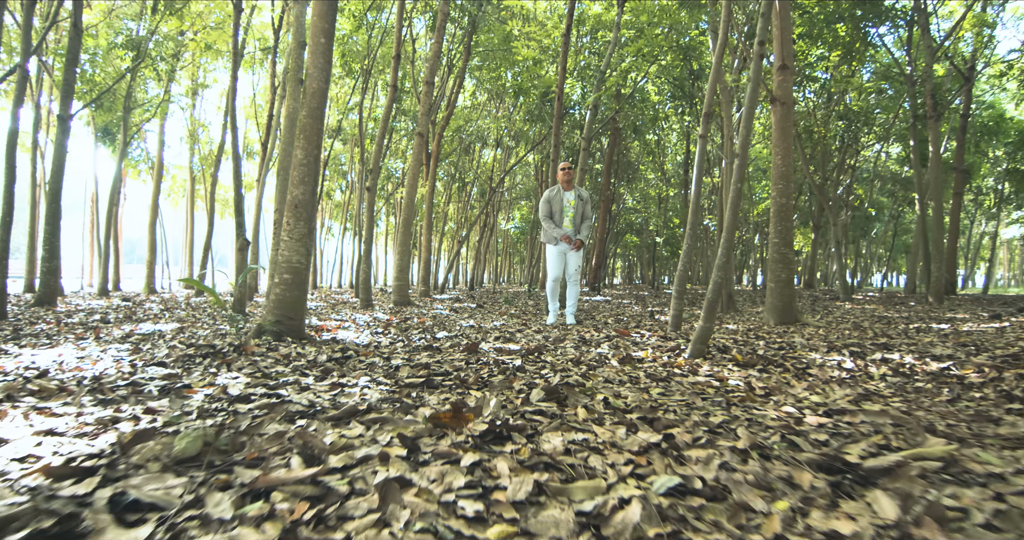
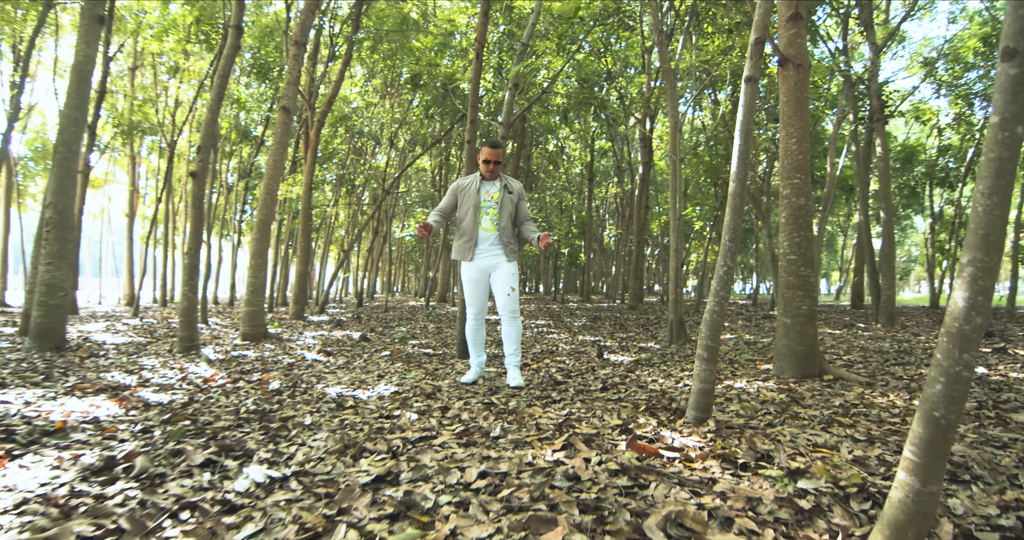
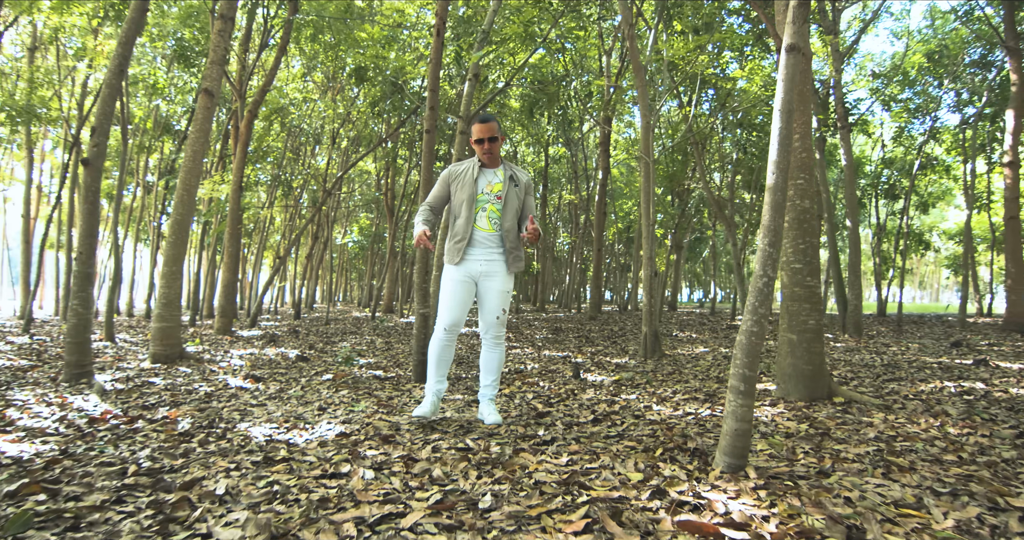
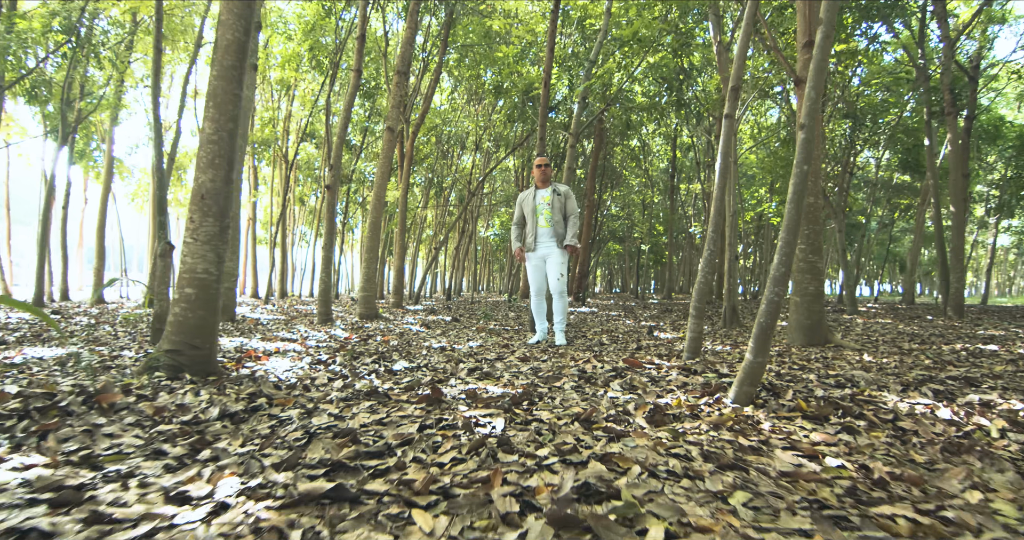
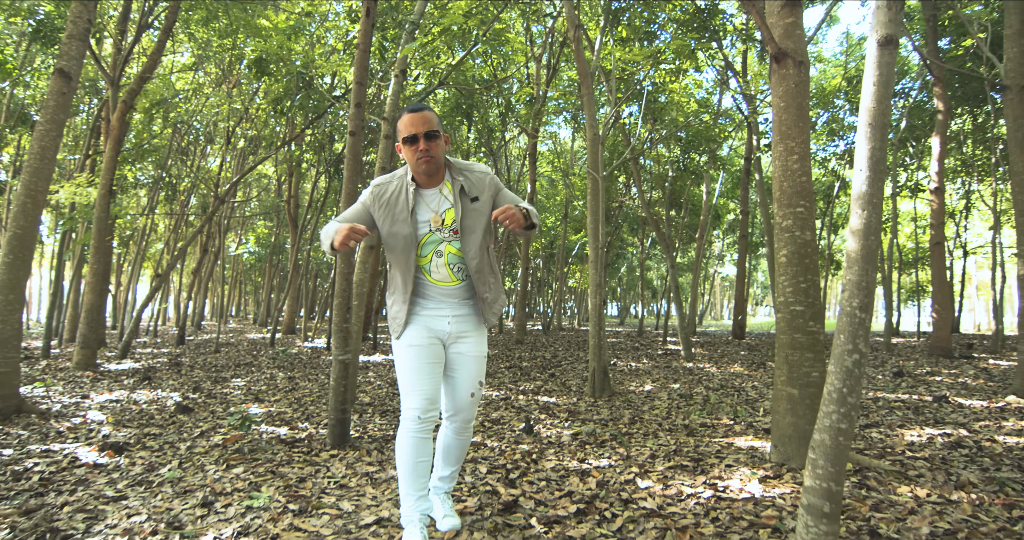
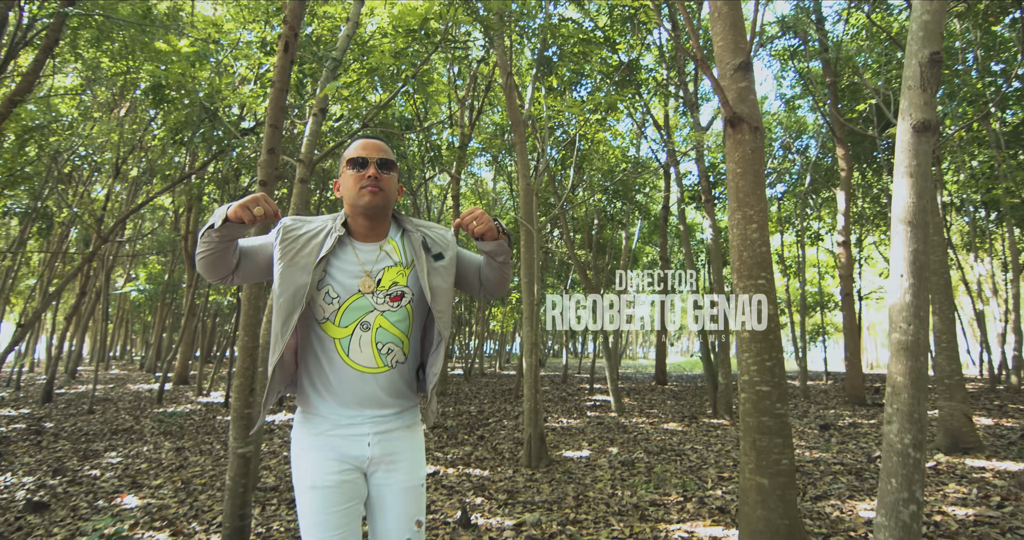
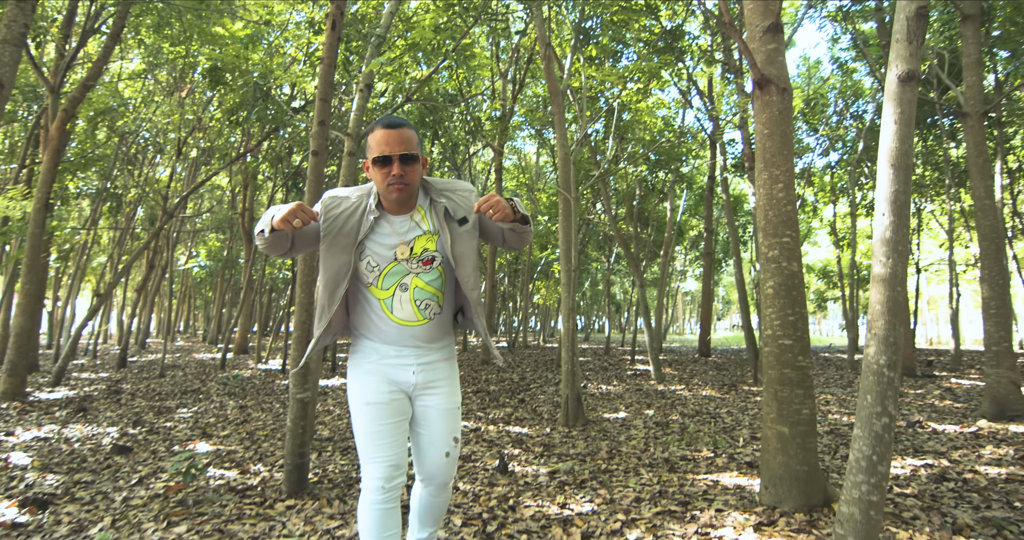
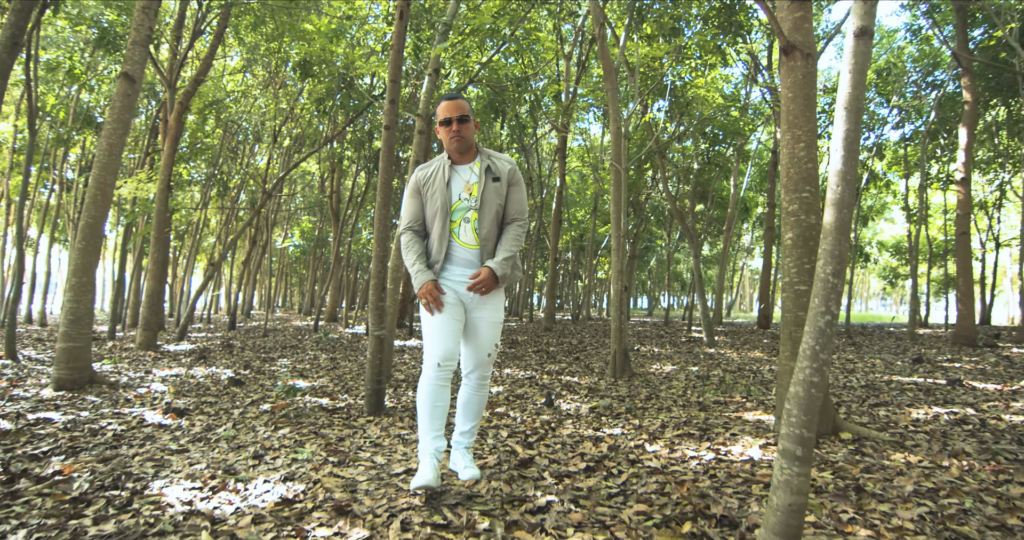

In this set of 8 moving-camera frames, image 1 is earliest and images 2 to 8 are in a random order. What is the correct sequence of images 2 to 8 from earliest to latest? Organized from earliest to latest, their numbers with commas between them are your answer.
4, 2, 3, 8, 5, 7, 6
